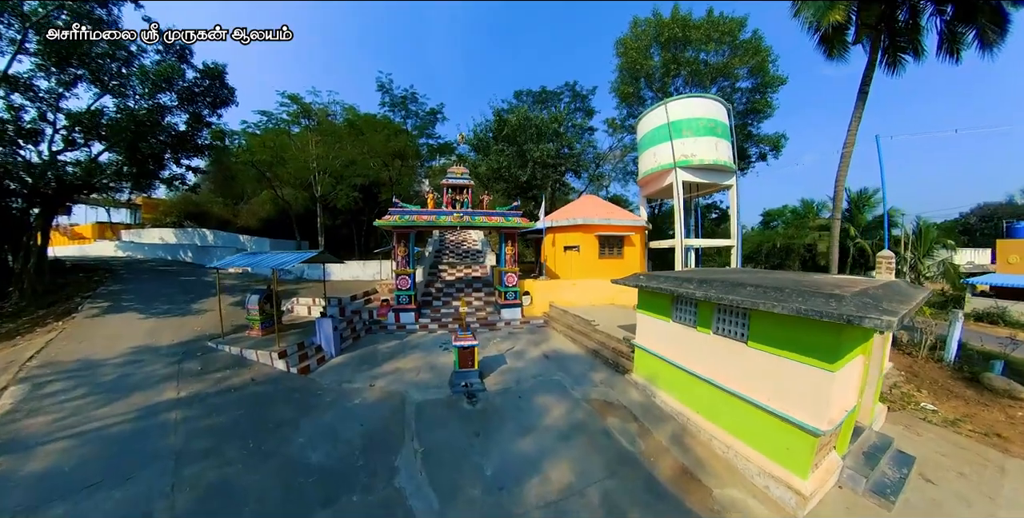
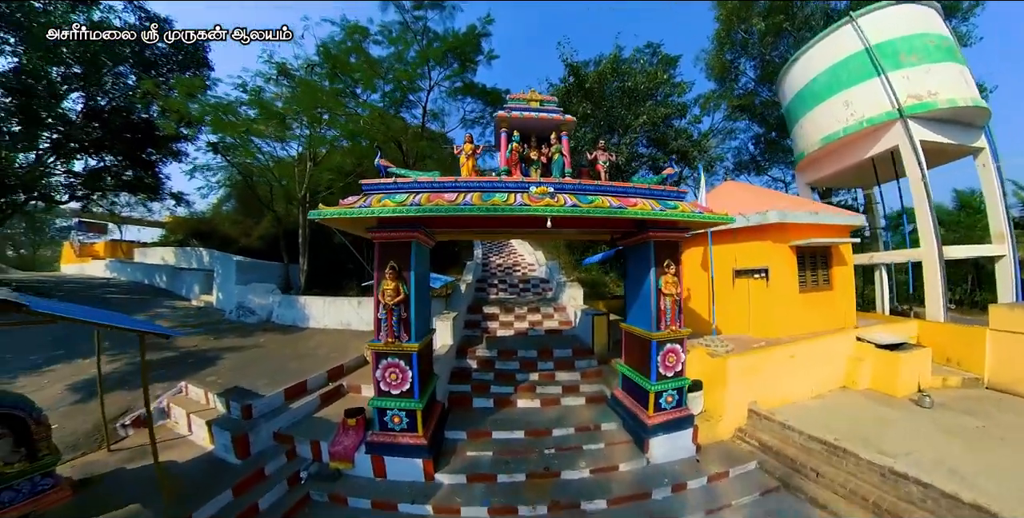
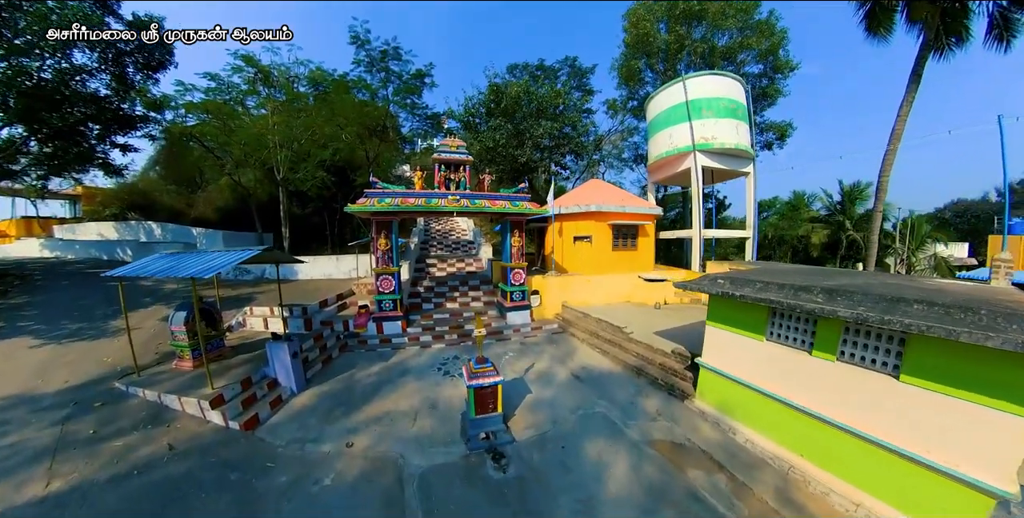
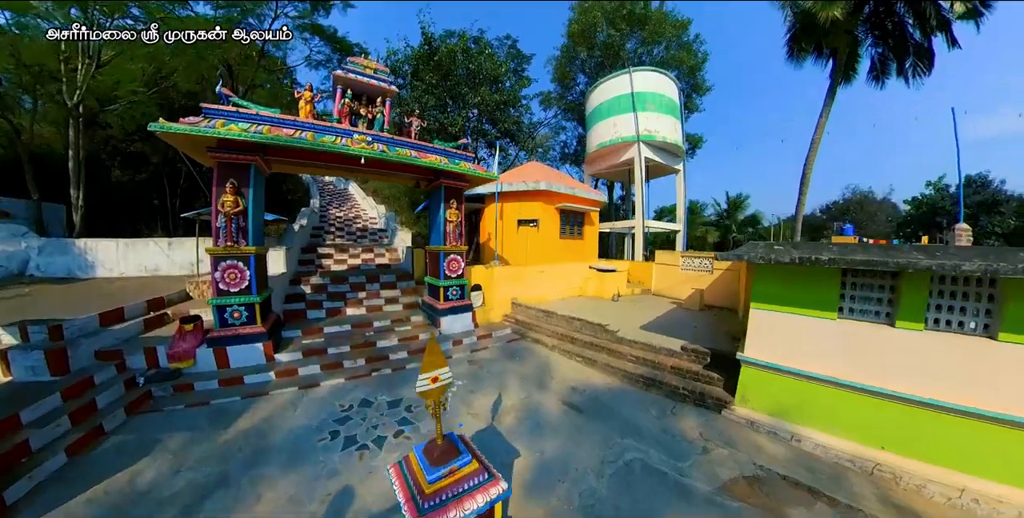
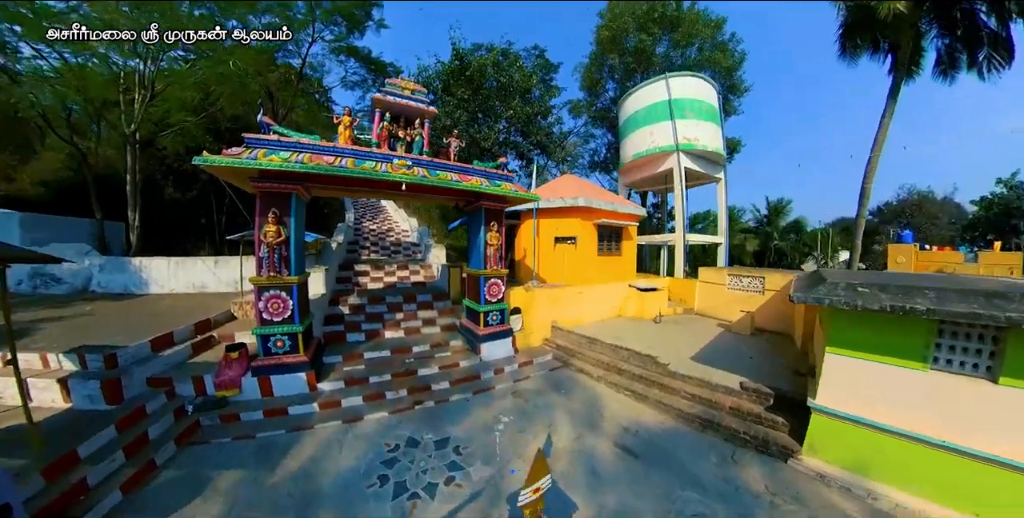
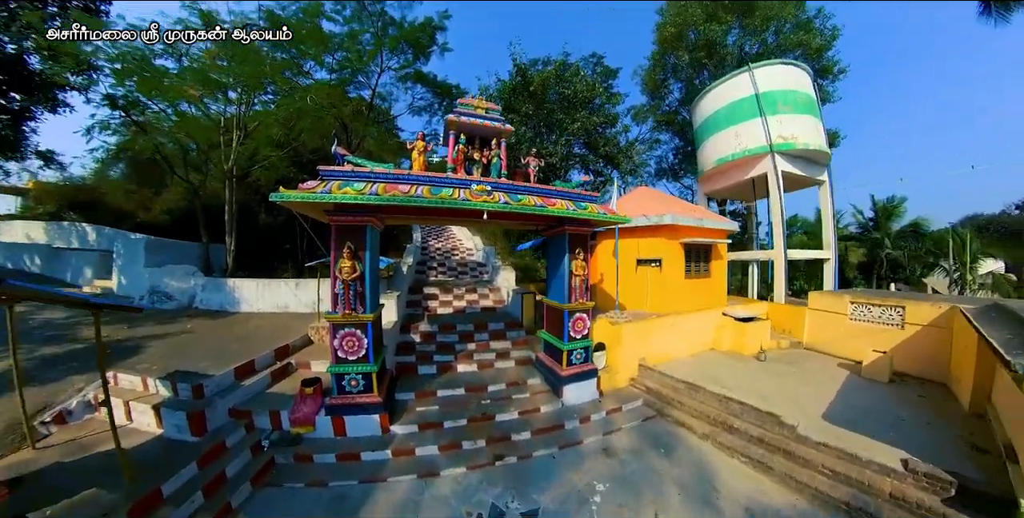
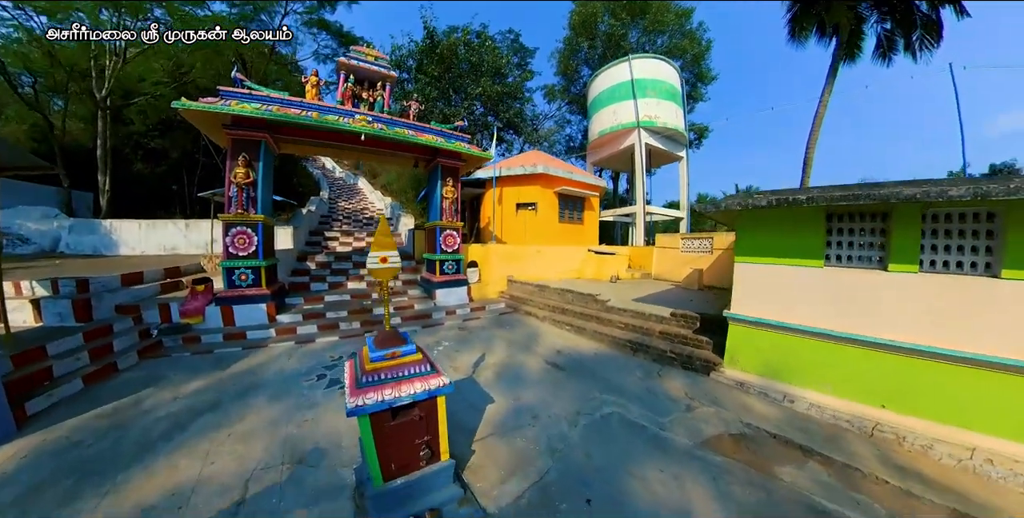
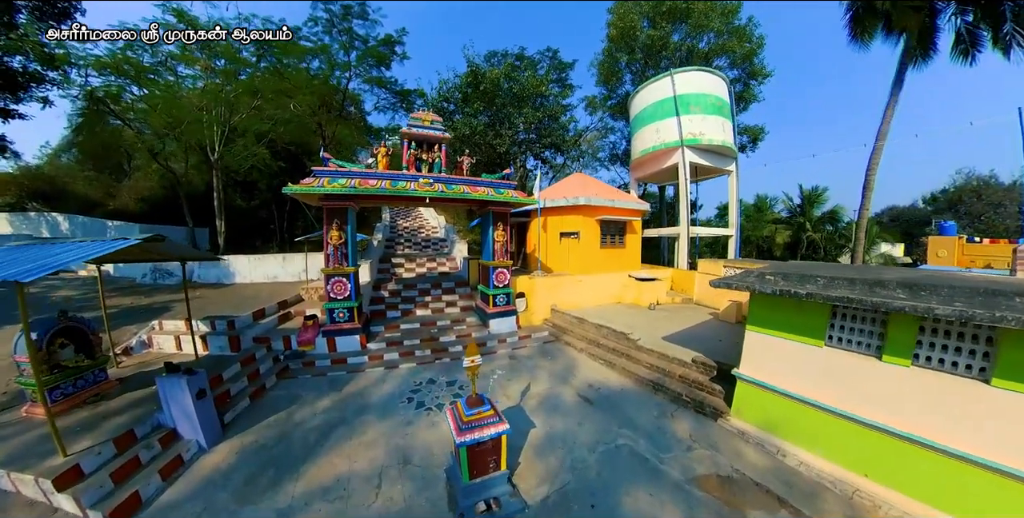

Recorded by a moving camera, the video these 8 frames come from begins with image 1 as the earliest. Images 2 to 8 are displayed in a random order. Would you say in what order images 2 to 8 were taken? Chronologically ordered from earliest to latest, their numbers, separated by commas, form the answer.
3, 8, 7, 4, 5, 6, 2
